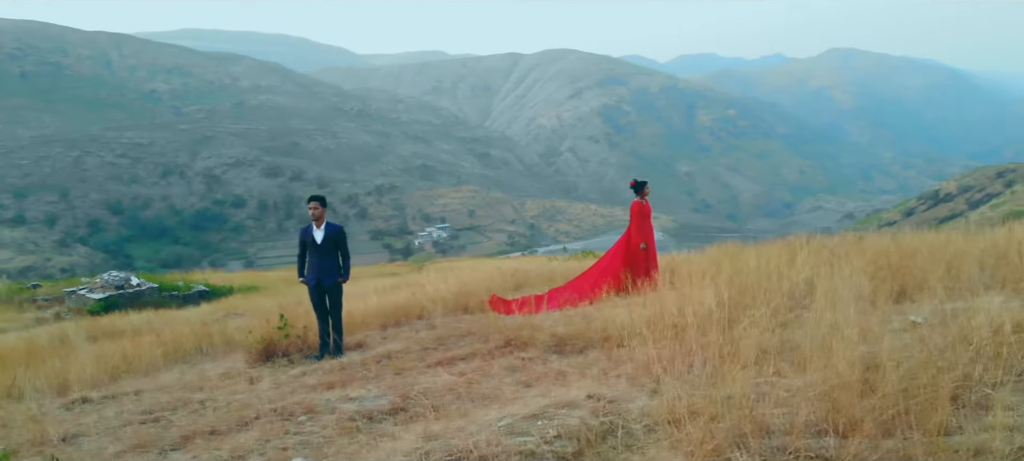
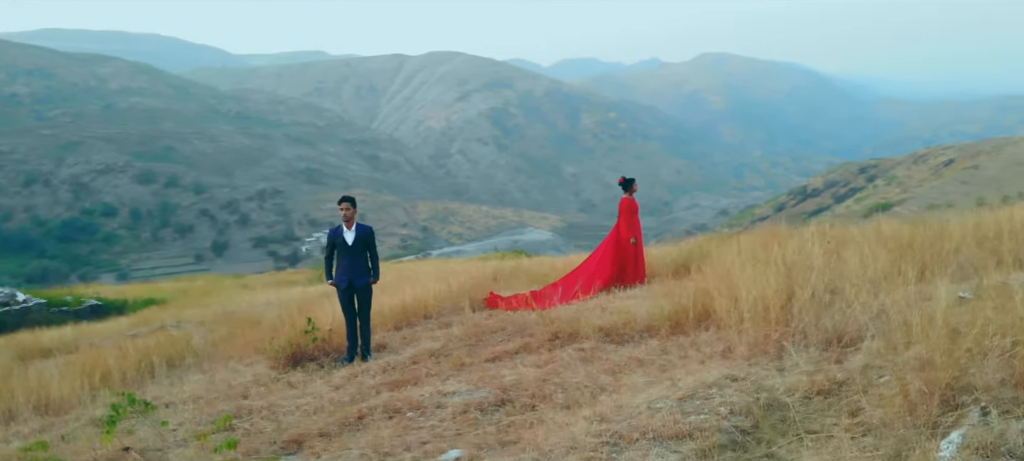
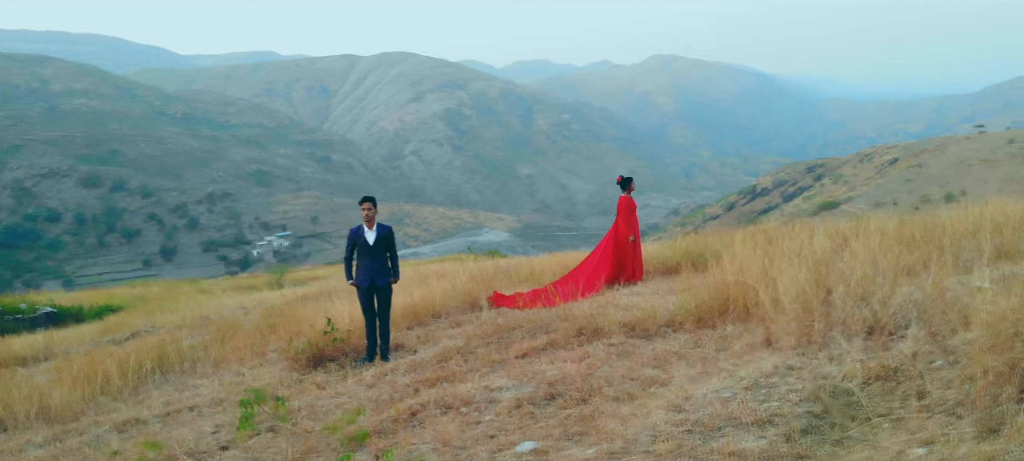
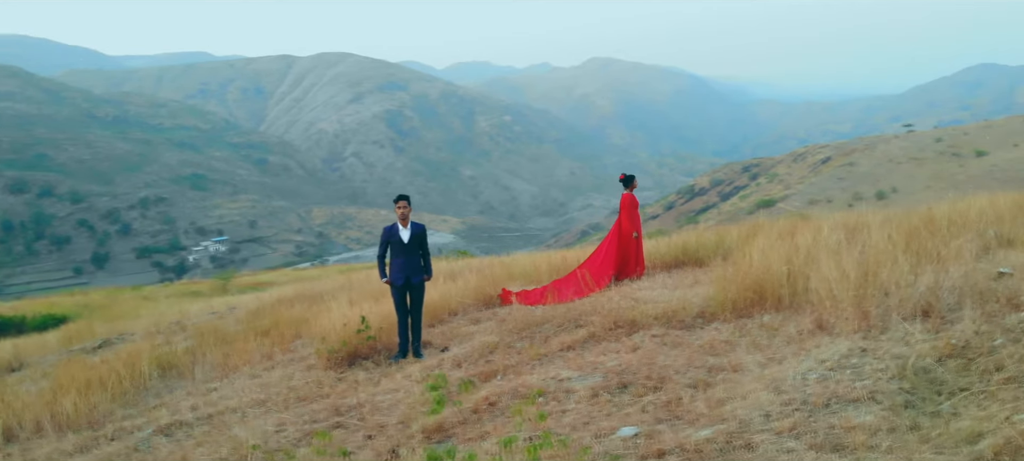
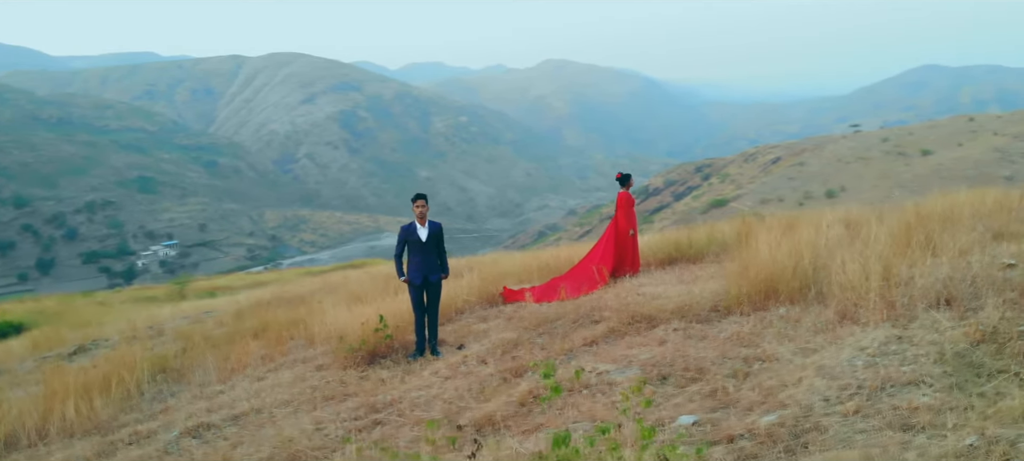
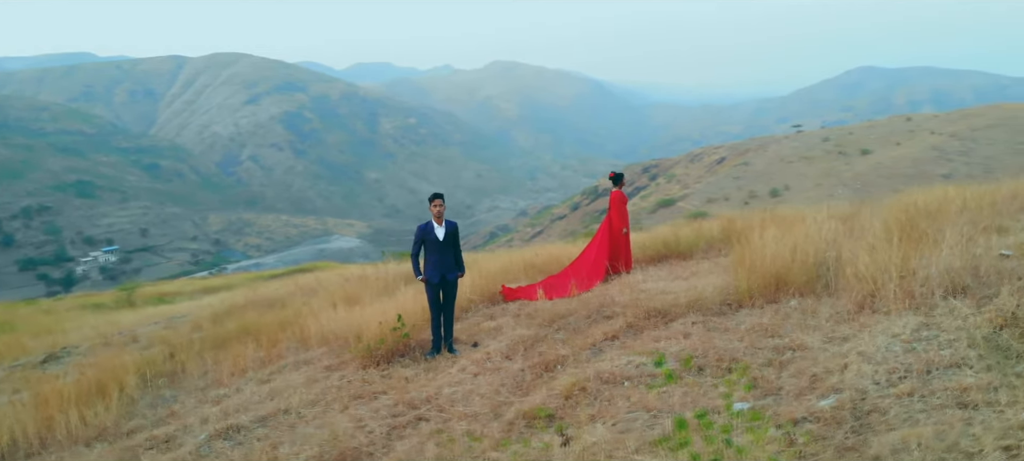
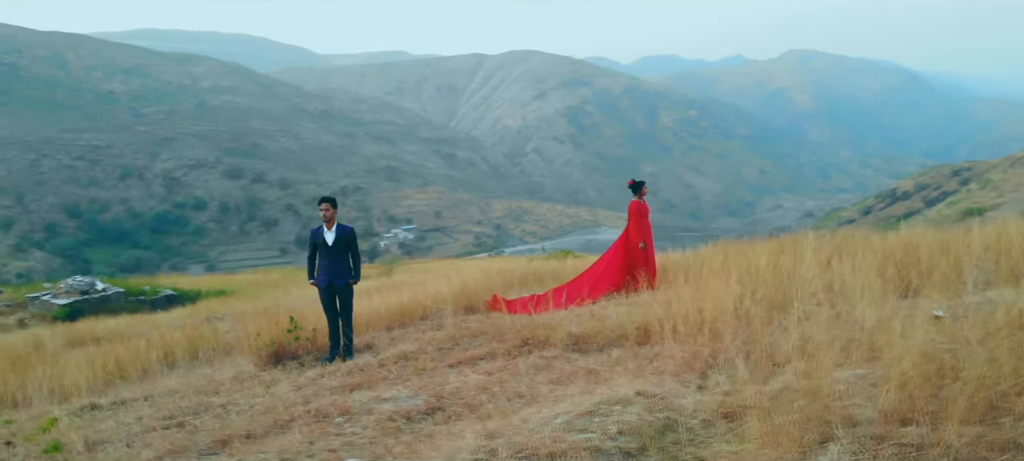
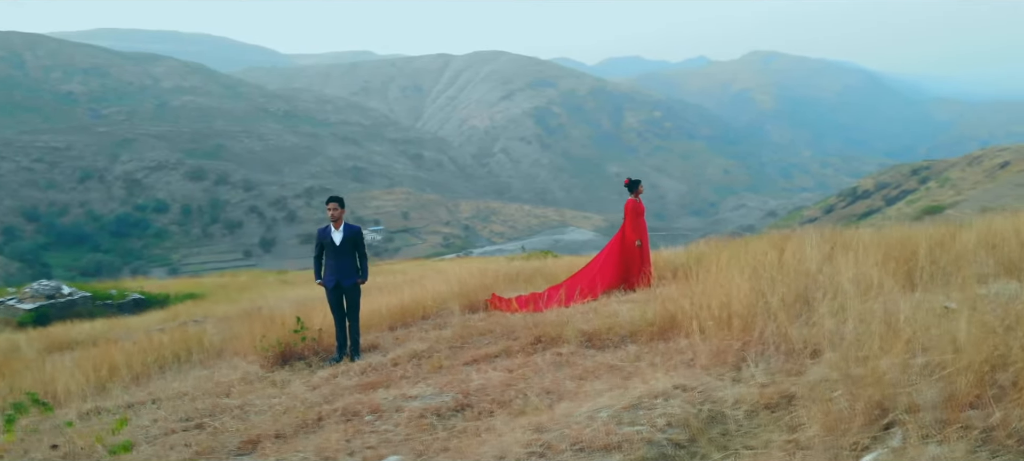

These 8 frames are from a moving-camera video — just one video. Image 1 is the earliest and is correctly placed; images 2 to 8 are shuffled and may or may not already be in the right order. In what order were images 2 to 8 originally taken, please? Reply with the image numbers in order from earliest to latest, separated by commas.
7, 8, 2, 3, 4, 5, 6
